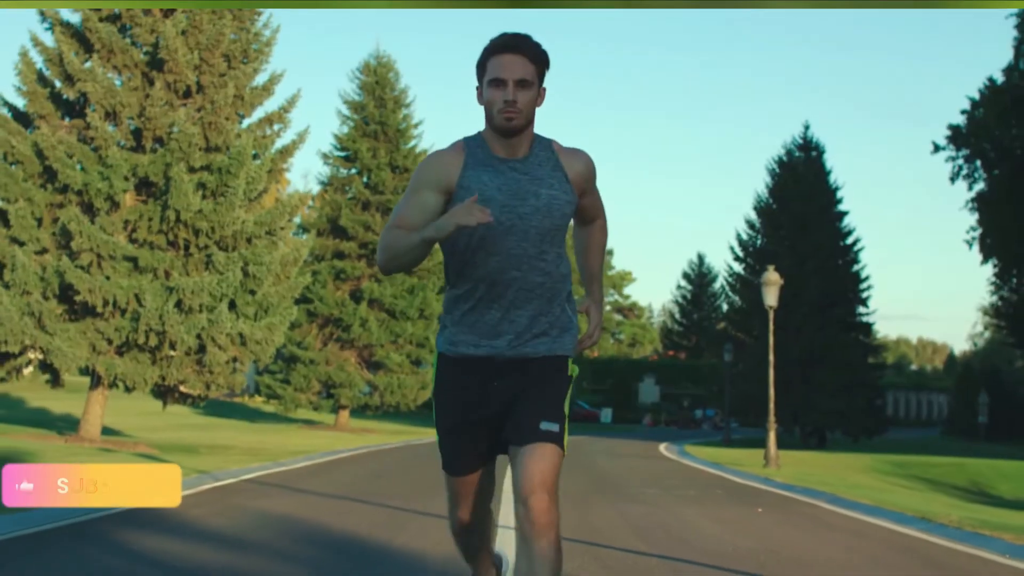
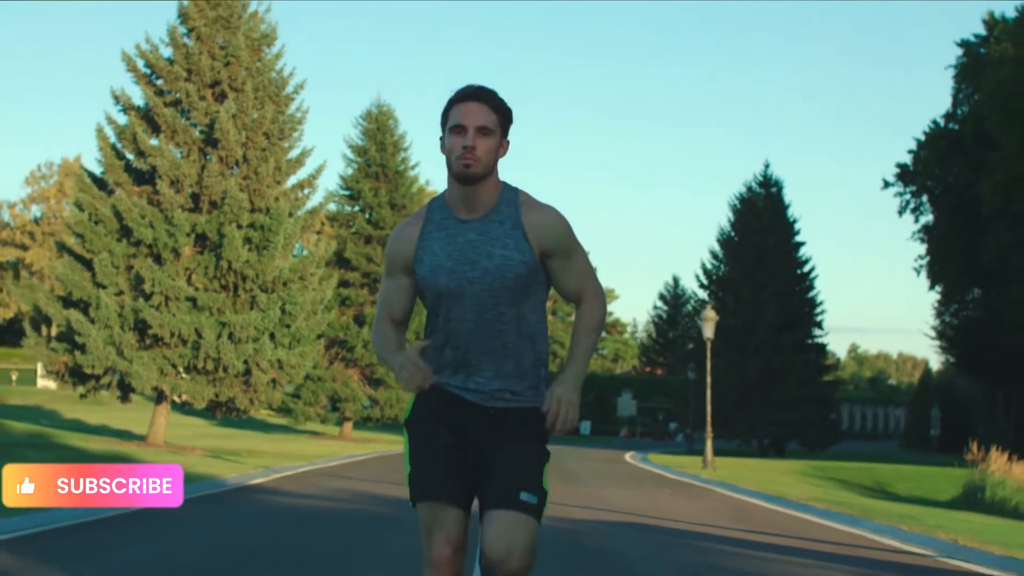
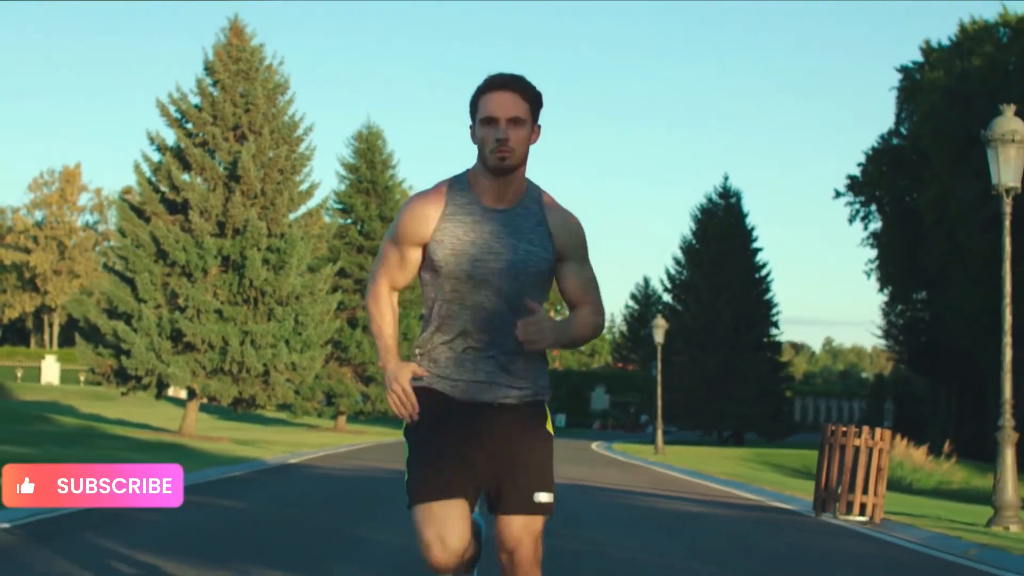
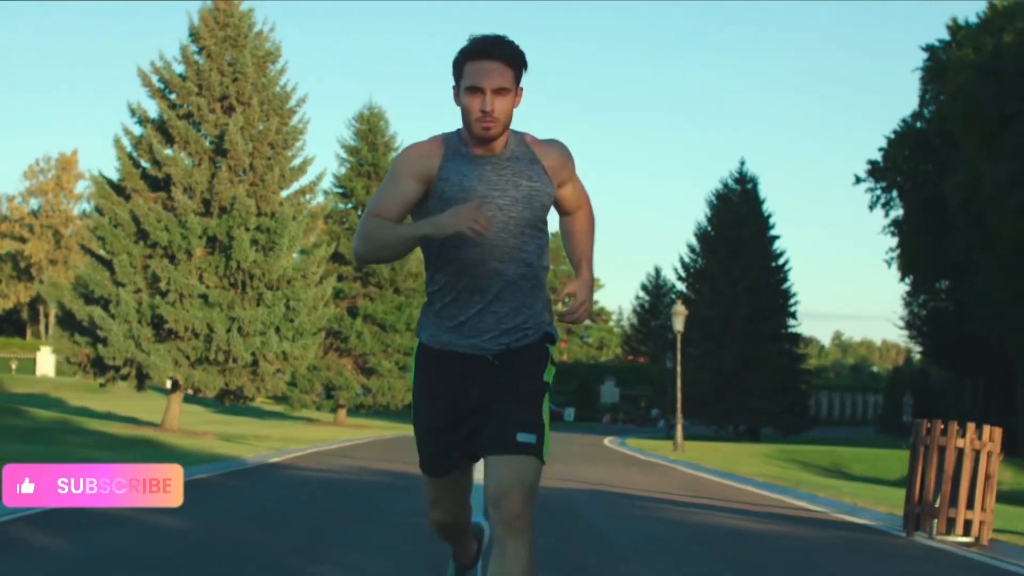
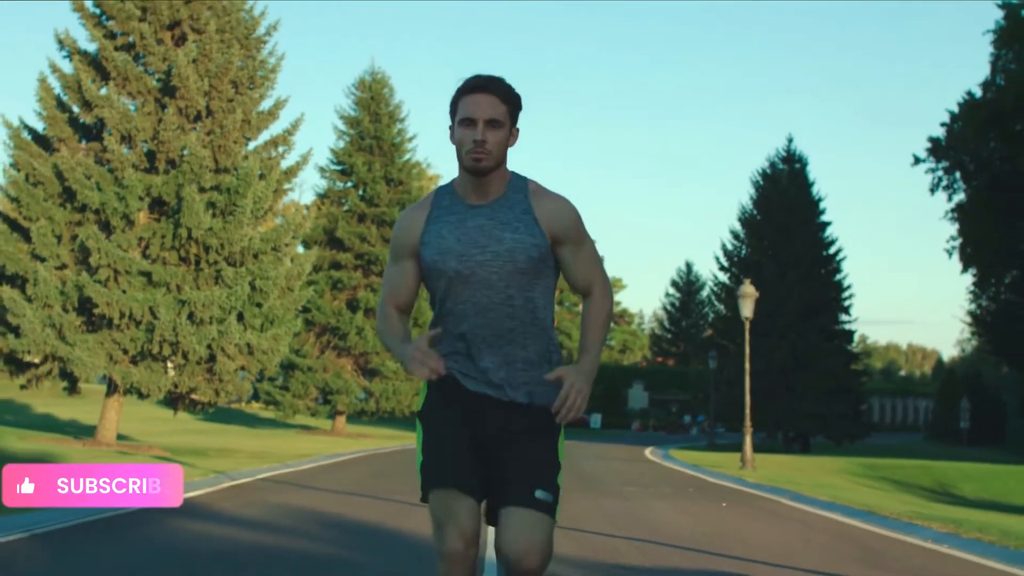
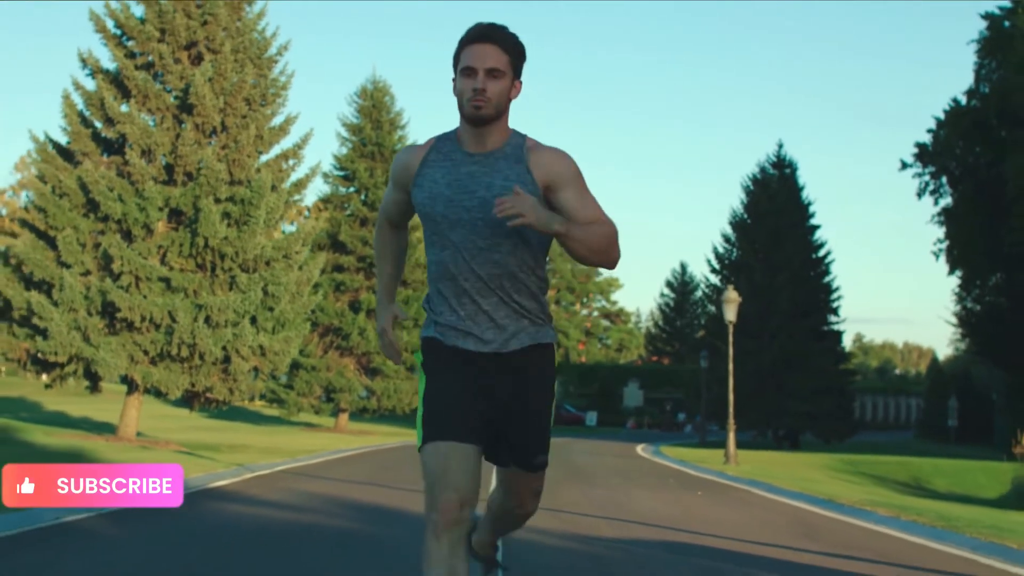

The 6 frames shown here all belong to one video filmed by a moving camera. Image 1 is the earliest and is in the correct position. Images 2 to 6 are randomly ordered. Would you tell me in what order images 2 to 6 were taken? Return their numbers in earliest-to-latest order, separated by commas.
5, 6, 2, 4, 3
